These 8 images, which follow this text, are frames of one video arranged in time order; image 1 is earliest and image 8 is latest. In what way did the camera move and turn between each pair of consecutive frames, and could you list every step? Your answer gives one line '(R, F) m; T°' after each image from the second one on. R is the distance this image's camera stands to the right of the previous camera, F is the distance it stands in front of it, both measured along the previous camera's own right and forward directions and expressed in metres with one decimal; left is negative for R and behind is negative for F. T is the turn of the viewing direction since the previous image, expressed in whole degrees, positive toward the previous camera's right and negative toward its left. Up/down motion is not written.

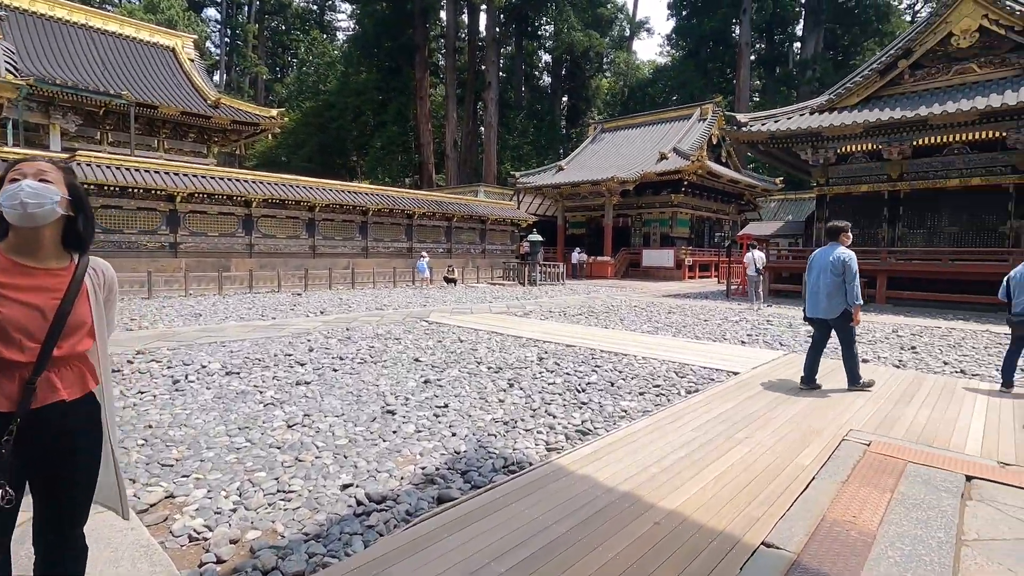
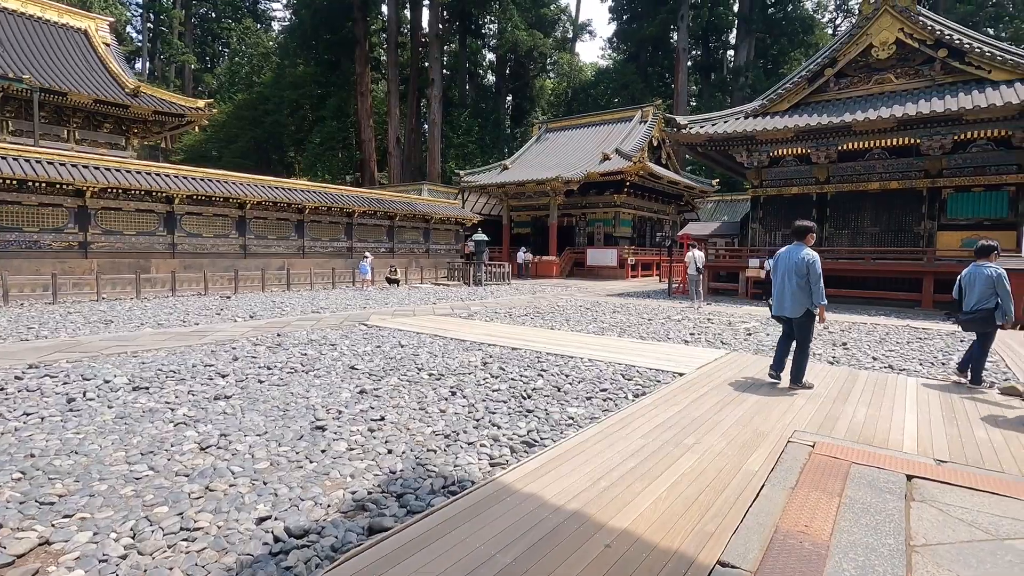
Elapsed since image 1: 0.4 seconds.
(0.0, +0.2) m; +6°
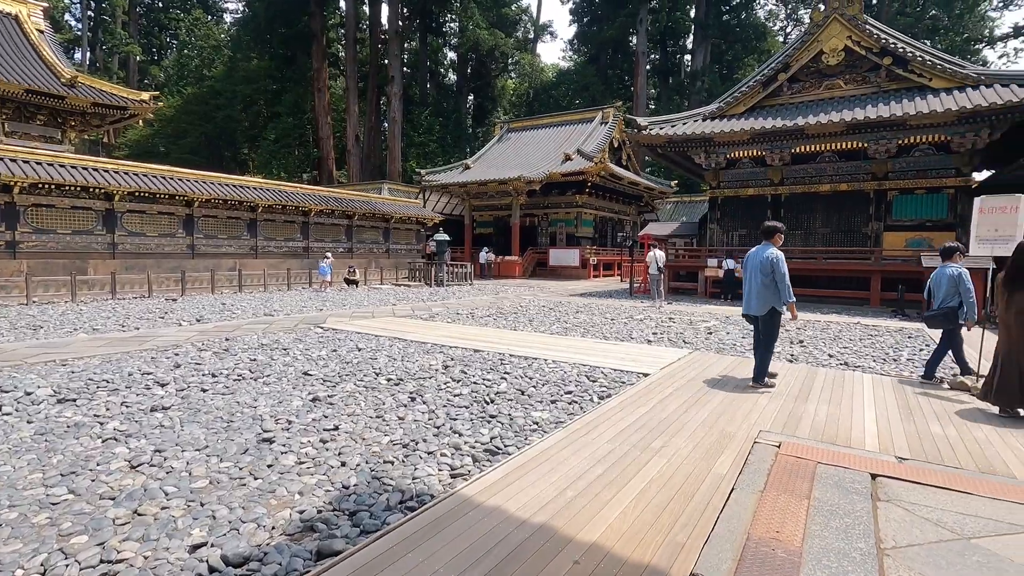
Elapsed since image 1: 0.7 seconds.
(0.0, +0.2) m; +4°
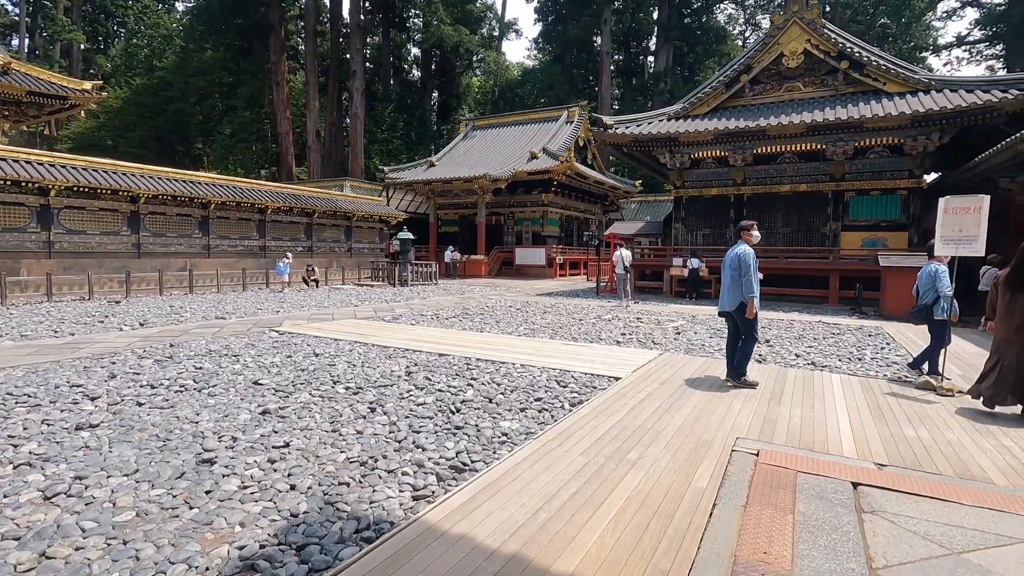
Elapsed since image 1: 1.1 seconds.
(0.0, +0.2) m; +4°
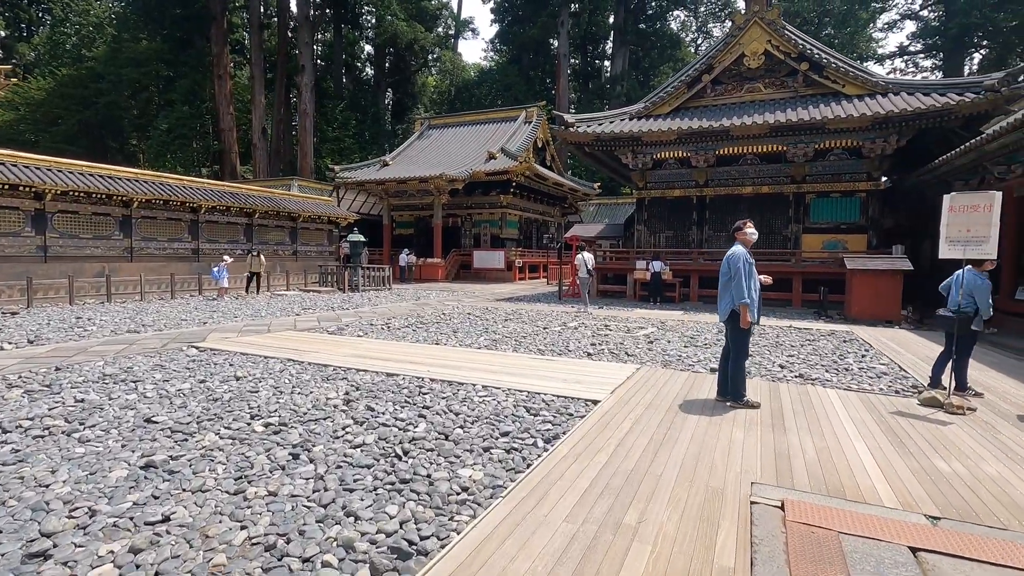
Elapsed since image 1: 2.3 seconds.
(0.0, +0.8) m; +5°
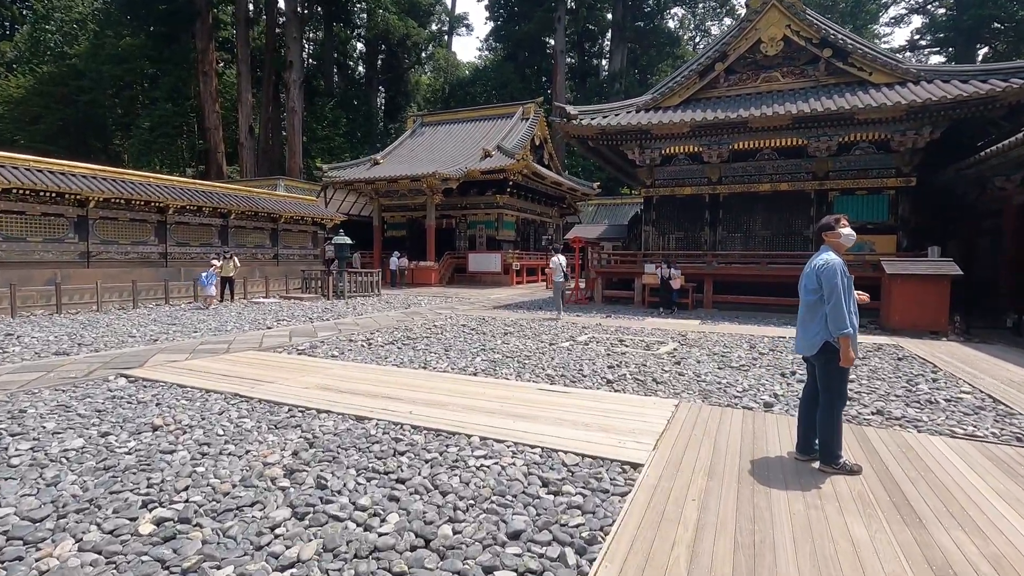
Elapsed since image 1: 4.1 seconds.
(-0.1, +1.2) m; 0°
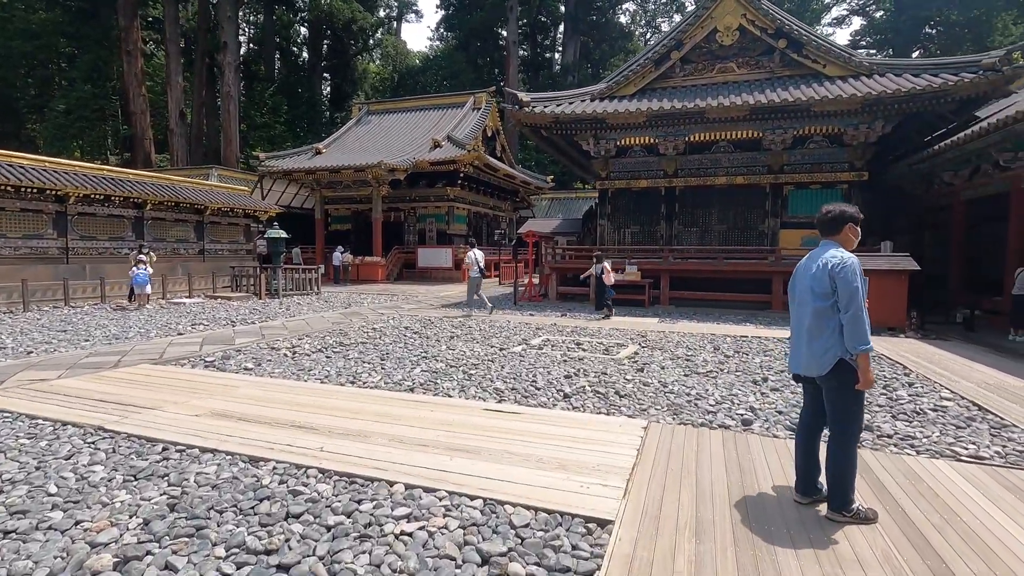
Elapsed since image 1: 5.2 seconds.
(+0.1, +0.7) m; +5°
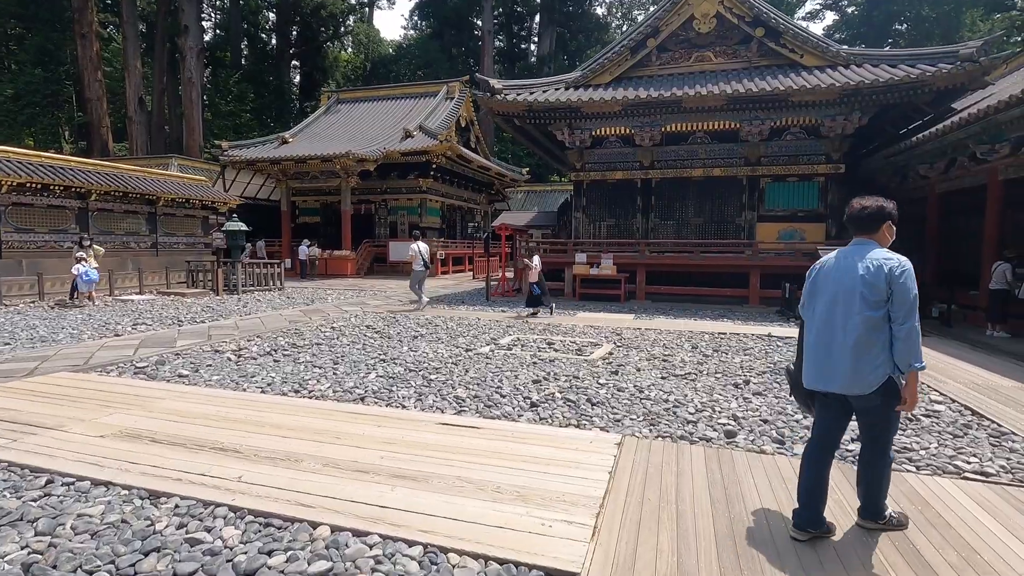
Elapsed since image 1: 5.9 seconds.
(+0.1, +0.5) m; +2°
